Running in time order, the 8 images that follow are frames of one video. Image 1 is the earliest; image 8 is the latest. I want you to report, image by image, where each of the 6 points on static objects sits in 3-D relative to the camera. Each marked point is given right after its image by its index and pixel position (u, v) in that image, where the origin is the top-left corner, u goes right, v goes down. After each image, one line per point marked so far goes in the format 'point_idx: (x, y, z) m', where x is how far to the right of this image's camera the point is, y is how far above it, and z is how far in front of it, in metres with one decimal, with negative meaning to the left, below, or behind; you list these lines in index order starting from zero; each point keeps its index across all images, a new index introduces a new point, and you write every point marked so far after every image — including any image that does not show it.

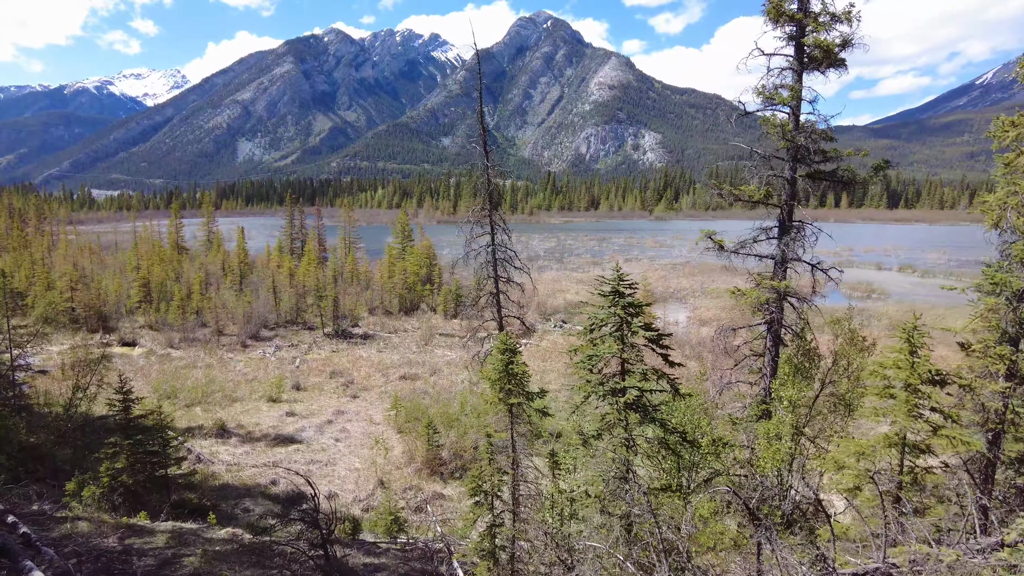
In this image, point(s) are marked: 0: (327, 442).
0: (-4.5, -3.7, +15.8) m
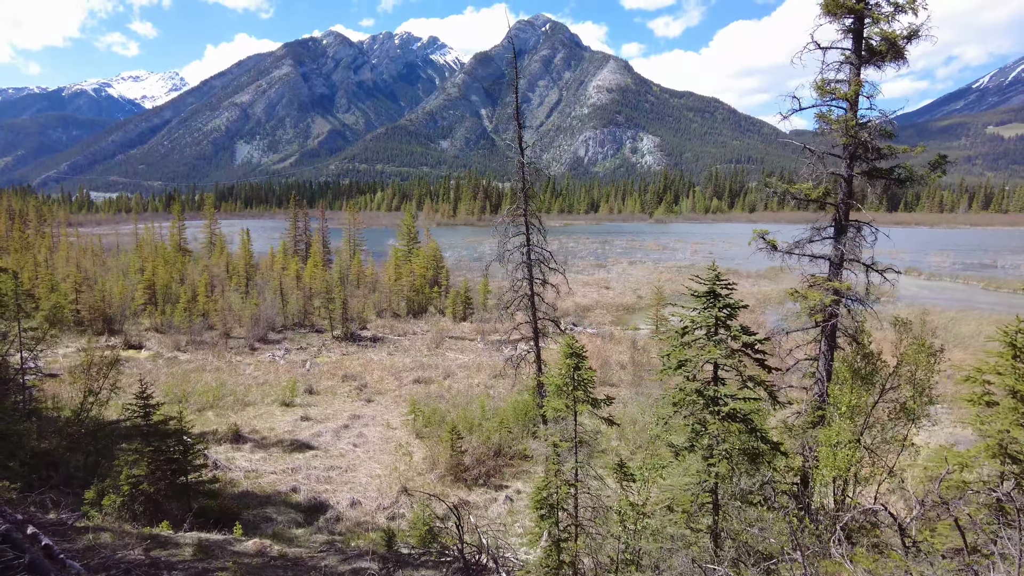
0: (-3.9, -3.8, +15.4) m
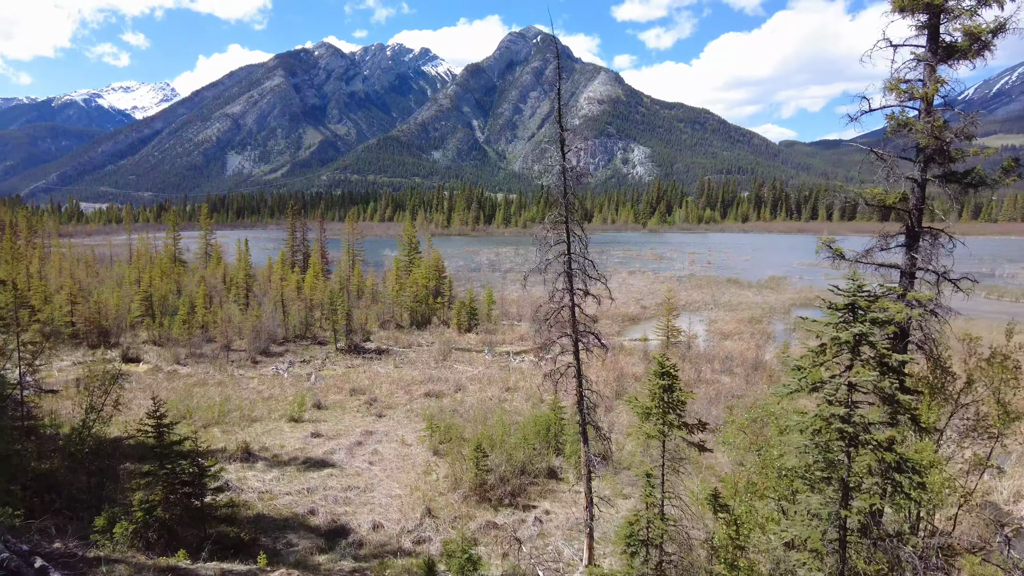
0: (-3.4, -4.0, +14.8) m
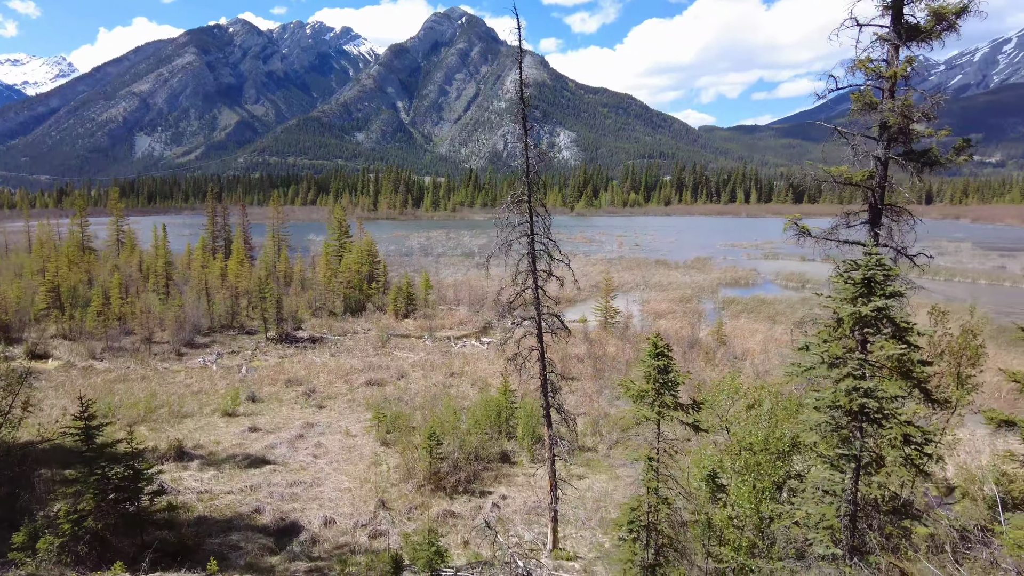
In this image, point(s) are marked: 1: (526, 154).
0: (-4.5, -3.7, +14.1) m
1: (+0.2, +1.9, +9.0) m
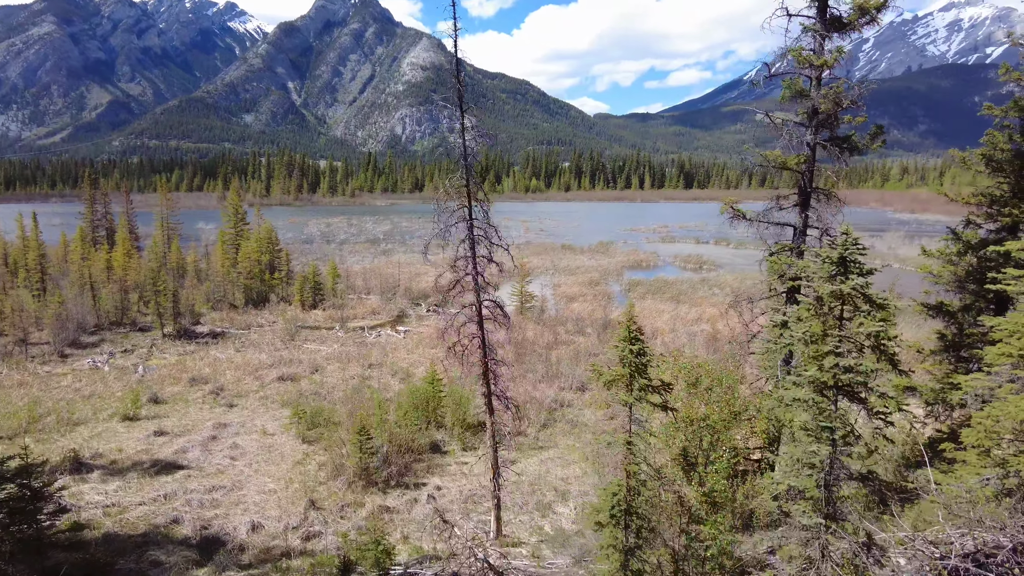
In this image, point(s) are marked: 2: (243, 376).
0: (-5.9, -3.6, +13.3) m
1: (-0.7, +2.0, +8.8) m
2: (-8.1, -2.6, +19.7) m
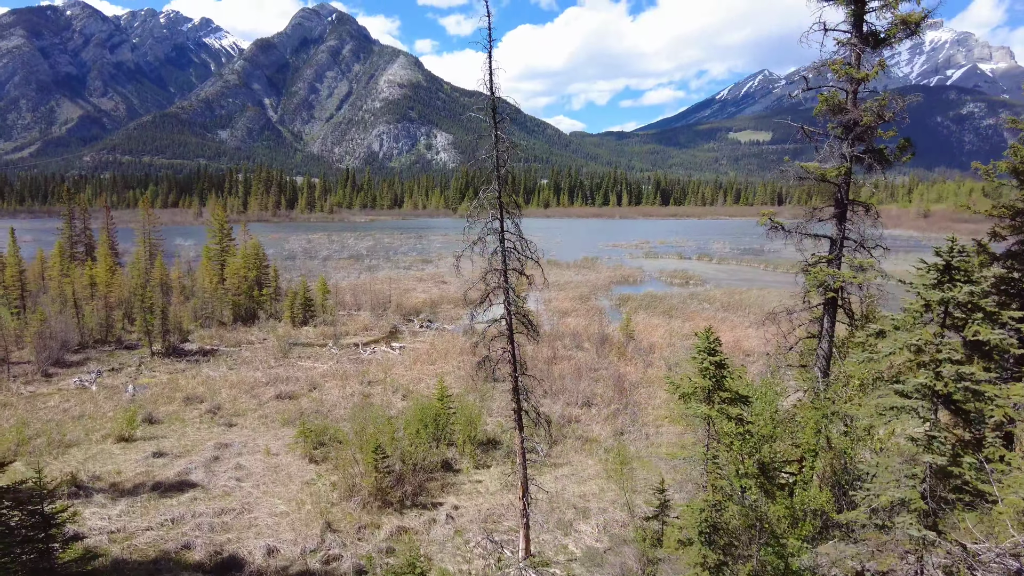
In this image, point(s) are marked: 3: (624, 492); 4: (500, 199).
0: (-5.6, -3.9, +12.8) m
1: (-0.2, +1.9, +8.7) m
2: (-8.0, -3.1, +19.2) m
3: (+2.2, -3.9, +12.5) m
4: (-0.2, +1.2, +8.8) m
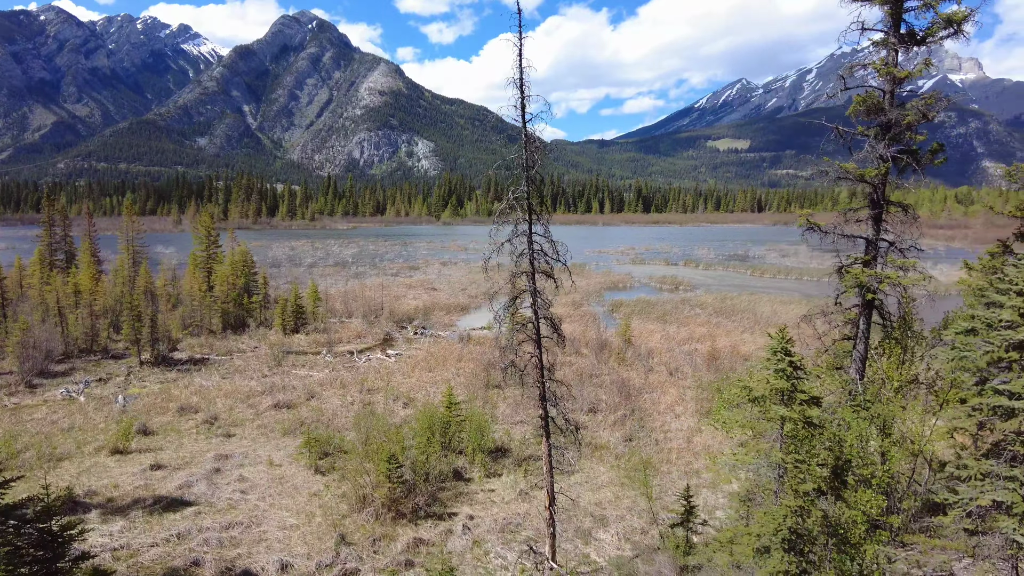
0: (-5.3, -4.0, +12.4) m
1: (+0.1, +1.8, +8.5) m
2: (-7.9, -3.3, +18.7) m
3: (+2.5, -4.0, +12.3) m
4: (+0.2, +1.2, +8.6) m
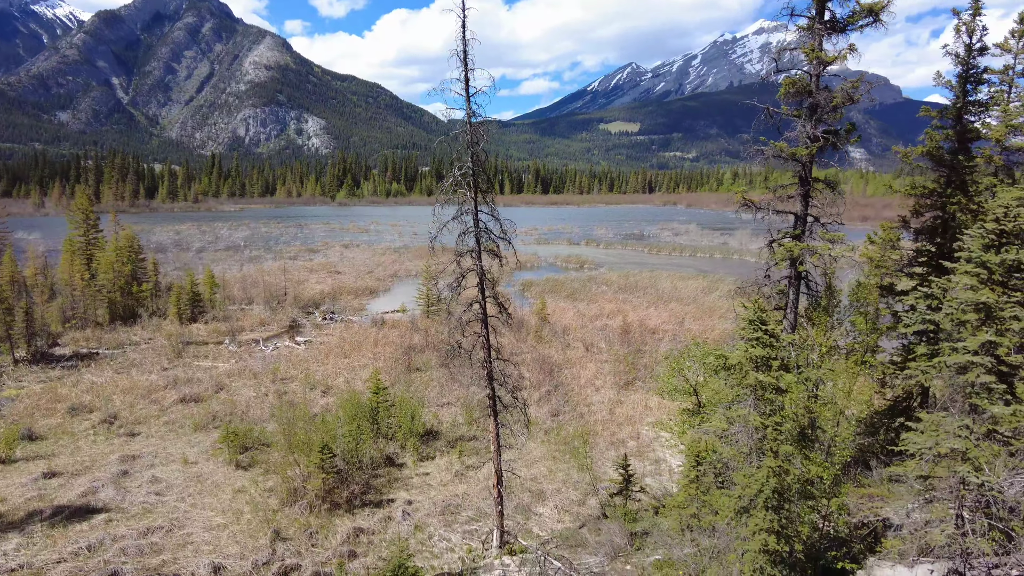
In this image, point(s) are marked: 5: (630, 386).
0: (-6.4, -3.7, +11.5) m
1: (-0.6, +2.1, +8.3) m
2: (-10.0, -3.0, +17.3) m
3: (+1.3, -3.6, +12.6) m
4: (-0.5, +1.5, +8.4) m
5: (+3.3, -2.7, +18.2) m
